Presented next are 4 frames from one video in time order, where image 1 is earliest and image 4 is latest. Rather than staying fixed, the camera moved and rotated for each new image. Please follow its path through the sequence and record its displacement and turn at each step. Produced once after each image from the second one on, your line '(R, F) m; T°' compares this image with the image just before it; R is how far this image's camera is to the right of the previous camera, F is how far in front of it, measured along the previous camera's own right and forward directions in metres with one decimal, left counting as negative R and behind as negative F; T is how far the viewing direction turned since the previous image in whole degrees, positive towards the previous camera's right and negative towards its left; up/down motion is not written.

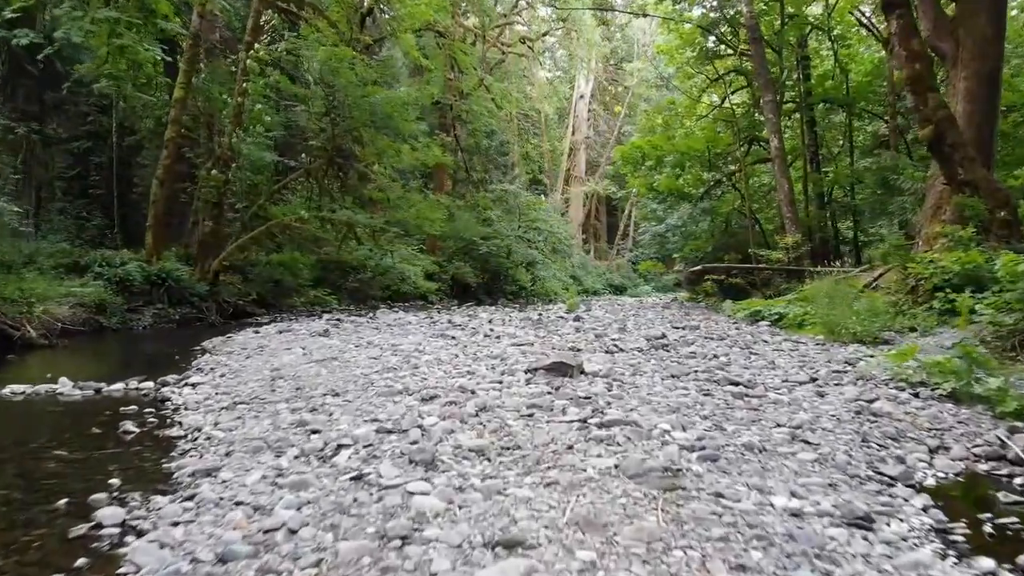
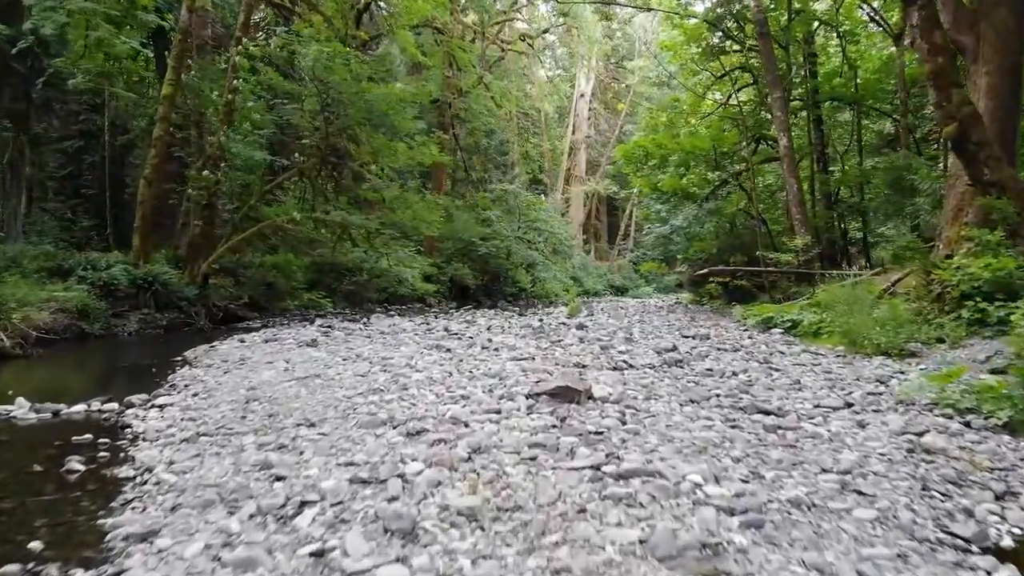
(0.0, +0.4) m; 0°
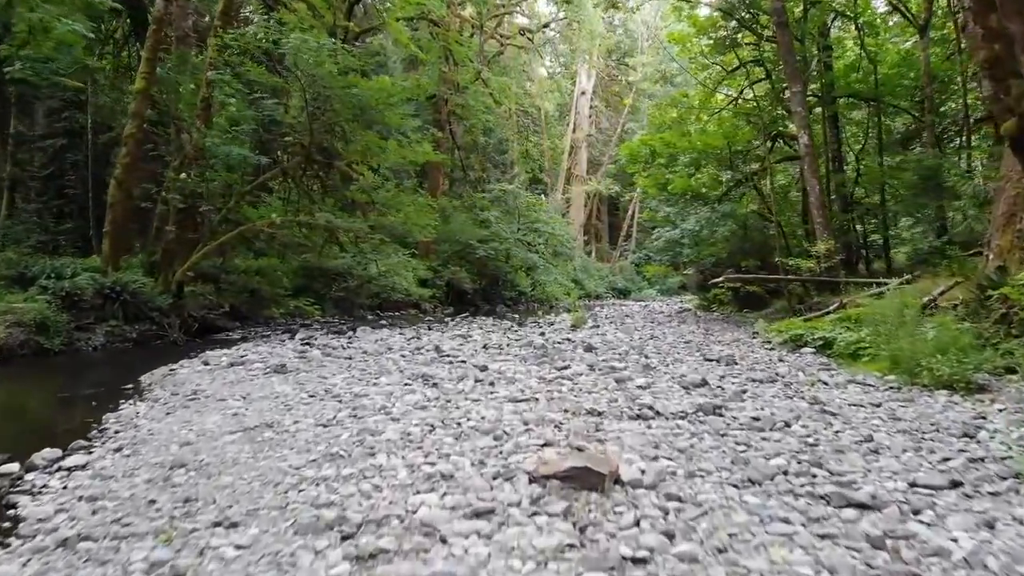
(0.0, +0.8) m; 0°
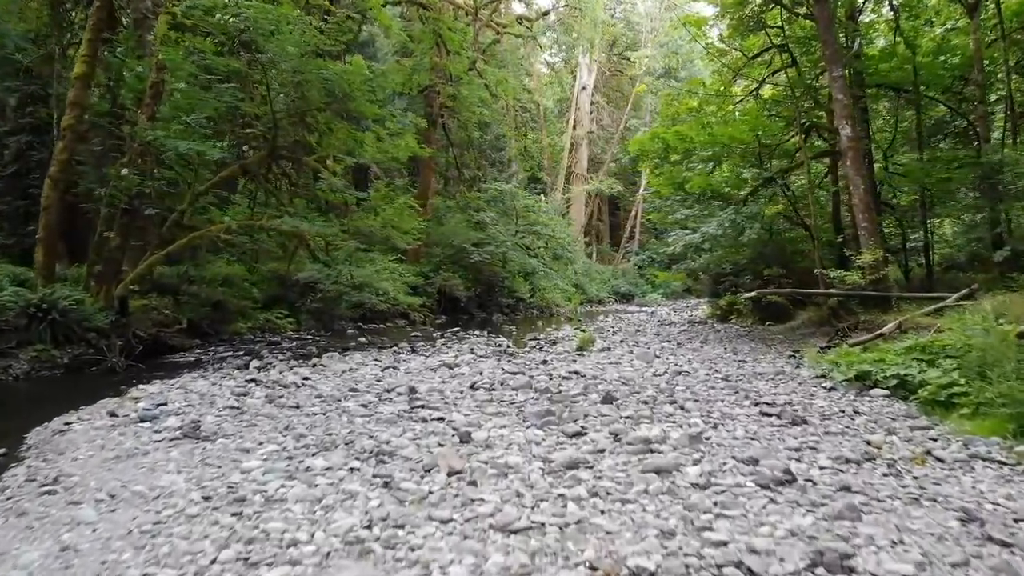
(0.0, +1.3) m; 0°
